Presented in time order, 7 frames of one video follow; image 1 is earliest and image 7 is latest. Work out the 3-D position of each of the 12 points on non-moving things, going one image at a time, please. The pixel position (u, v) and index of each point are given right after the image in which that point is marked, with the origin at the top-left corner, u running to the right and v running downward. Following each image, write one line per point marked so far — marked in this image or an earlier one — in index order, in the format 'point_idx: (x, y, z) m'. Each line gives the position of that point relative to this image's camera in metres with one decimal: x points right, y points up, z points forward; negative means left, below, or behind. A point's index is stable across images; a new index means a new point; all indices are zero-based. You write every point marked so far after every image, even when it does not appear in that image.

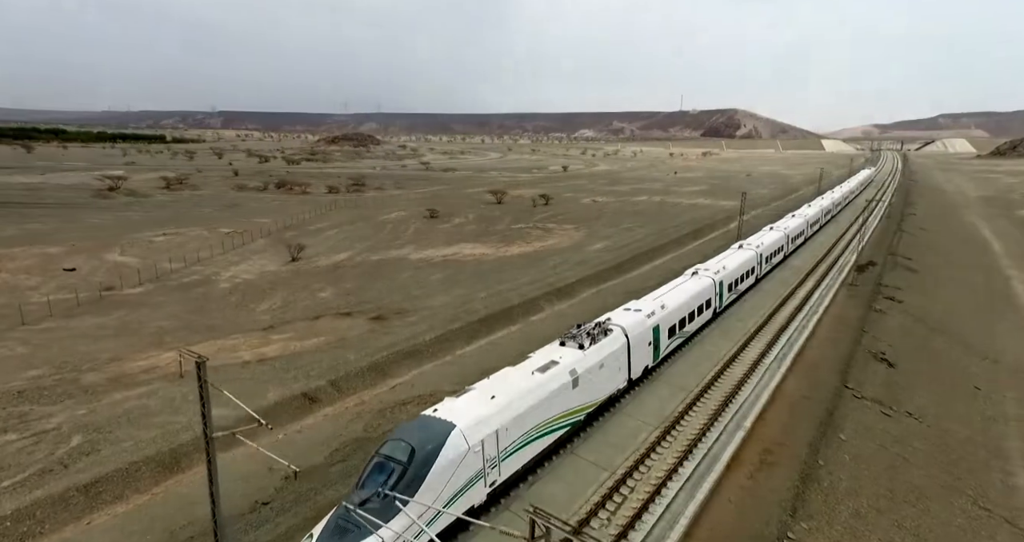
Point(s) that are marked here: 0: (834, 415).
0: (+8.6, -3.9, +14.9) m
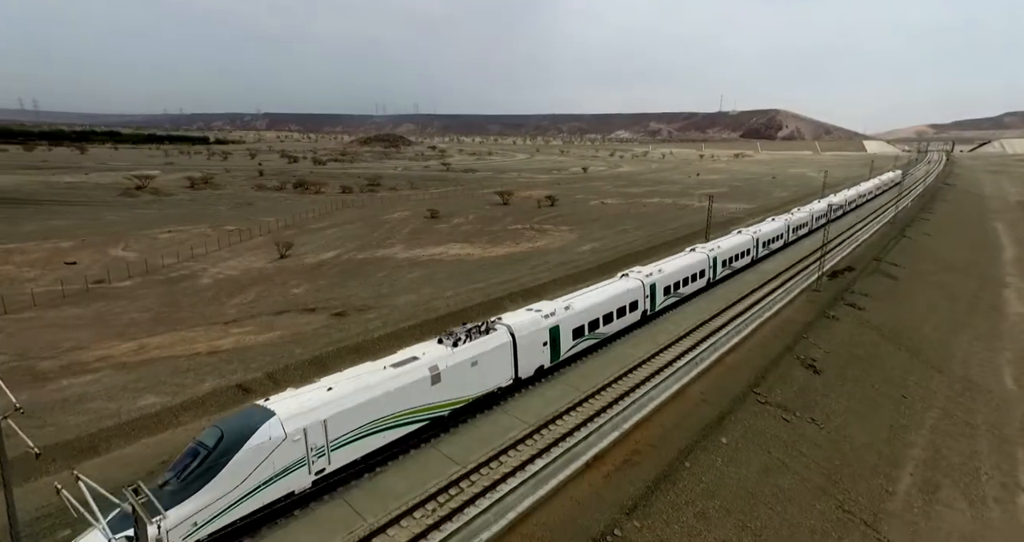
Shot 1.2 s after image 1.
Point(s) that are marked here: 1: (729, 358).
0: (+5.7, -3.9, +14.8) m
1: (+7.3, -2.9, +18.7) m
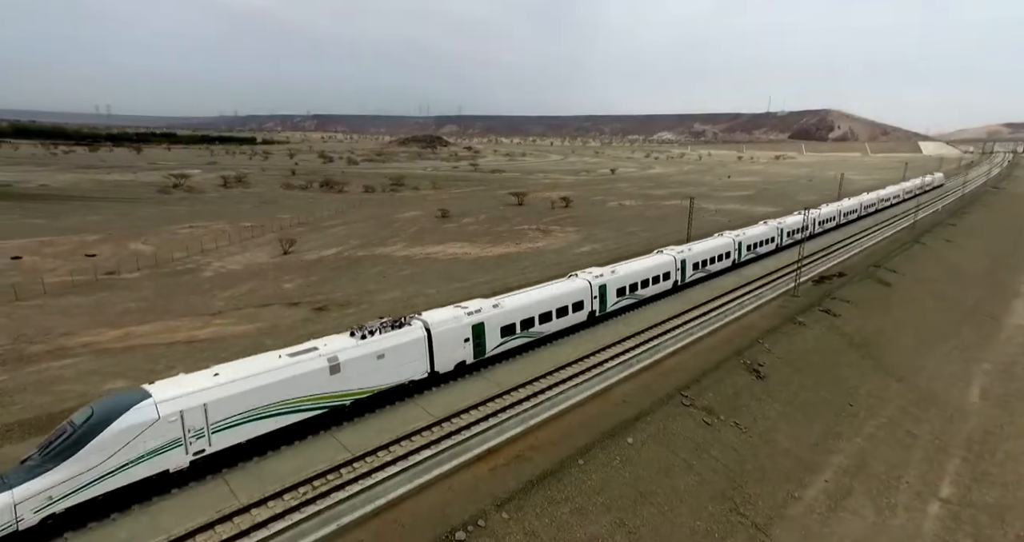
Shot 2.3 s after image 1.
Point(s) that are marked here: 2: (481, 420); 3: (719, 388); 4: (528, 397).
0: (+3.4, -4.0, +14.8) m
1: (+5.3, -2.9, +18.6) m
2: (-0.8, -3.7, +13.7) m
3: (+6.4, -3.6, +17.1) m
4: (+0.4, -3.4, +15.0) m
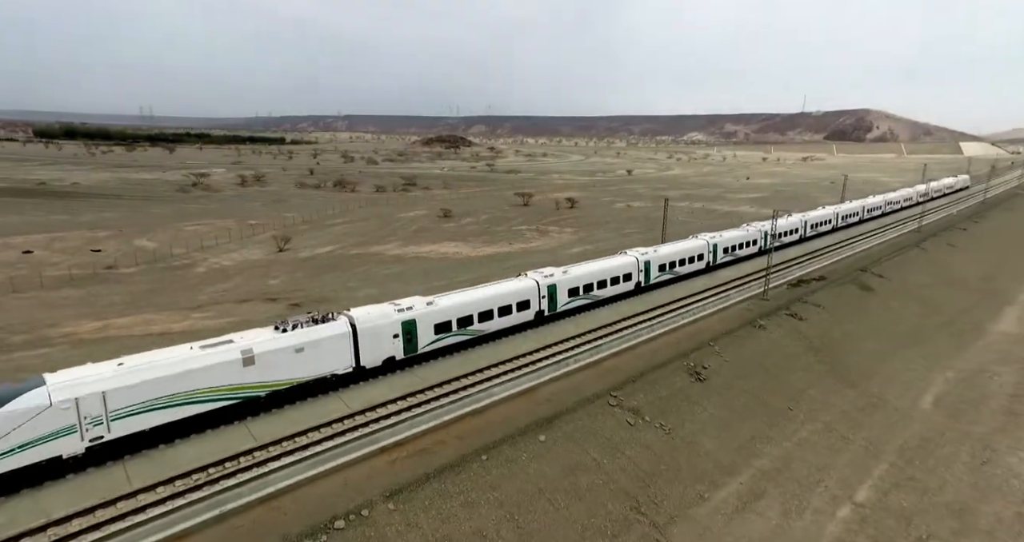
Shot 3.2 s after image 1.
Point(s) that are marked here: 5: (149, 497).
0: (+1.2, -3.9, +15.0) m
1: (+3.3, -2.9, +18.7) m
2: (-2.9, -3.6, +14.0) m
3: (+4.3, -3.6, +17.1) m
4: (-1.7, -3.4, +15.3) m
5: (-6.9, -4.3, +10.5) m
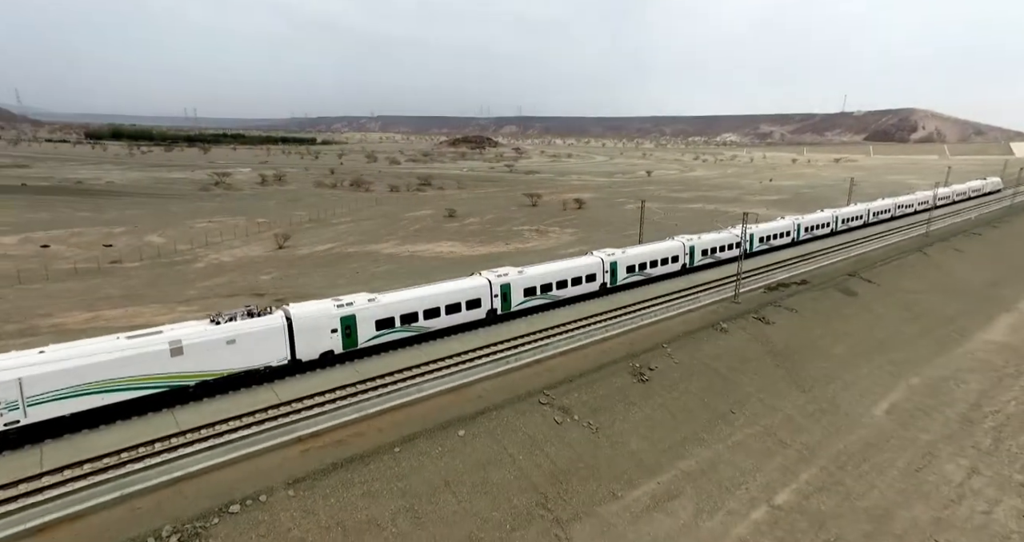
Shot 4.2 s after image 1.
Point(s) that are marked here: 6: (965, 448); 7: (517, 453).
0: (-0.8, -3.9, +15.2) m
1: (+1.5, -2.9, +18.8) m
2: (-5.0, -3.5, +14.5) m
3: (+2.4, -3.6, +17.2) m
4: (-3.7, -3.3, +15.7) m
5: (-9.1, -4.1, +11.2) m
6: (+13.6, -5.3, +16.7) m
7: (+0.1, -4.6, +14.2) m
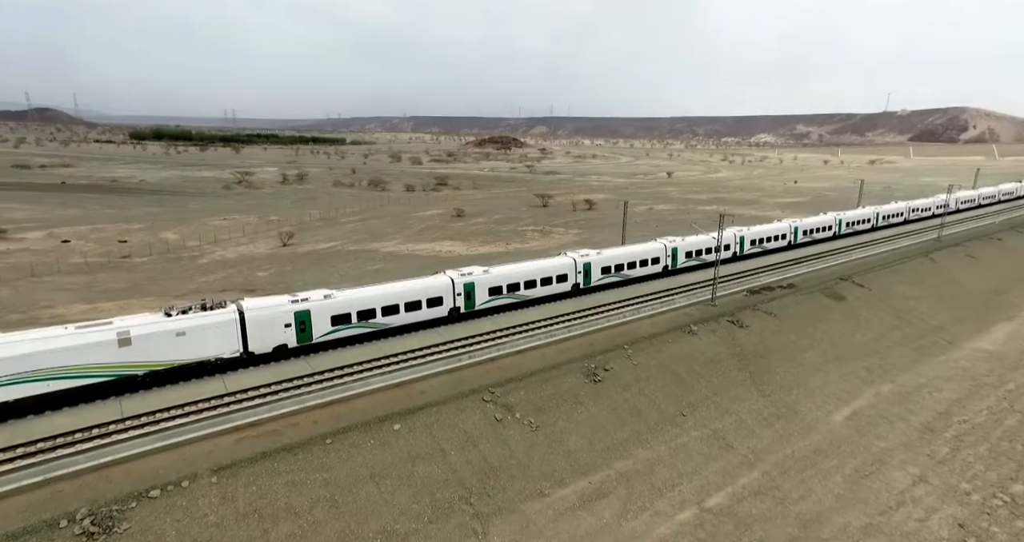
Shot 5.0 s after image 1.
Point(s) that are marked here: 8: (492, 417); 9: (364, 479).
0: (-2.5, -3.9, +15.5) m
1: (0.0, -2.9, +19.0) m
2: (-6.7, -3.4, +15.0) m
3: (+0.8, -3.6, +17.4) m
4: (-5.3, -3.2, +16.1) m
5: (-11.0, -4.0, +11.9) m
6: (+11.9, -5.4, +16.3) m
7: (-1.6, -4.6, +14.4) m
8: (-0.5, -4.1, +15.8) m
9: (-3.5, -4.9, +13.0) m
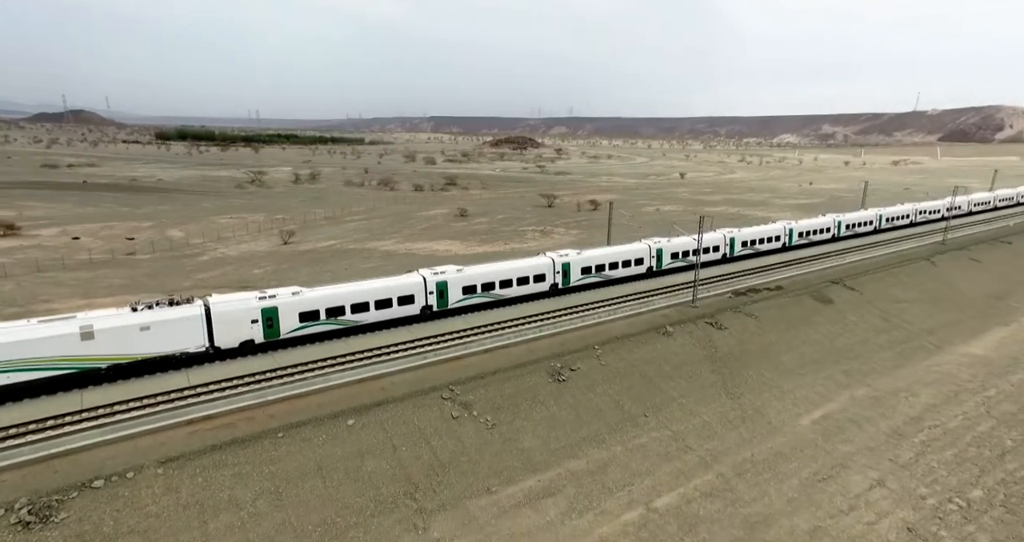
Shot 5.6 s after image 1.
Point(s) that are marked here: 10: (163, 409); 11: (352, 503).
0: (-3.7, -3.8, +15.7) m
1: (-1.2, -2.9, +19.1) m
2: (-8.0, -3.3, +15.3) m
3: (-0.4, -3.6, +17.5) m
4: (-6.6, -3.1, +16.4) m
5: (-12.3, -3.8, +12.3) m
6: (+10.7, -5.5, +16.1) m
7: (-2.9, -4.5, +14.6) m
8: (-1.8, -4.1, +16.0) m
9: (-4.8, -4.8, +13.3) m
10: (-8.9, -3.5, +14.3) m
11: (-3.7, -5.3, +12.7) m
